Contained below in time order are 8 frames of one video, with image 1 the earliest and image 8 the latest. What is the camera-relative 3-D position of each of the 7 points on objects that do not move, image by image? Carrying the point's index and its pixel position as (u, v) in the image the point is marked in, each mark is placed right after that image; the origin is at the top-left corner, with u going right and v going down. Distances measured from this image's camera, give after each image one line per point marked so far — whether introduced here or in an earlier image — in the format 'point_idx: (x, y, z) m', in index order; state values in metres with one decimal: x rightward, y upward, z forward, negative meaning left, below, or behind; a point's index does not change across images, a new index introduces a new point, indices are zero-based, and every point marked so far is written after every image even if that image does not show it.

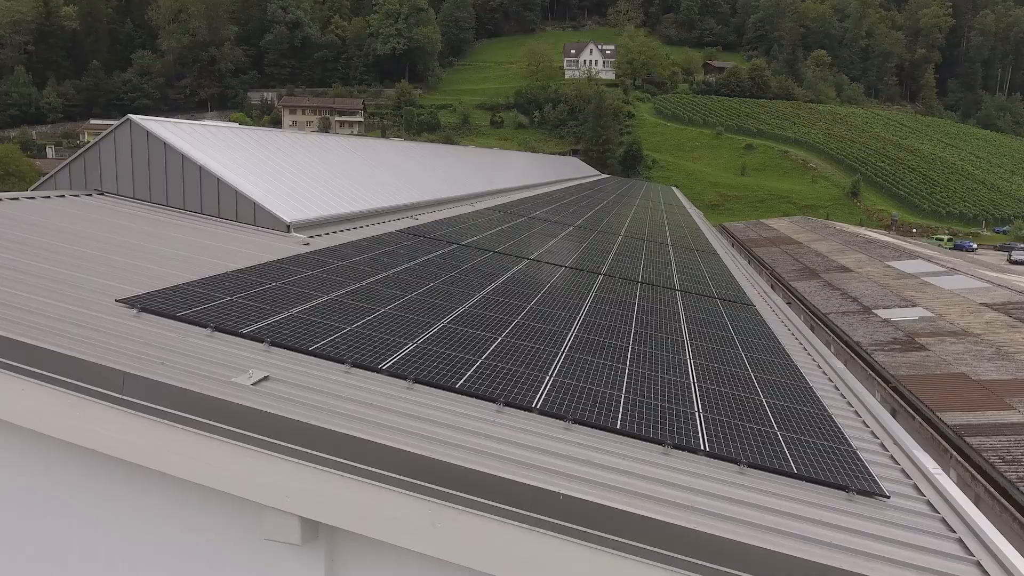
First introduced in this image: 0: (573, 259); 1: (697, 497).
0: (+1.3, +0.6, +13.1) m
1: (+1.3, -1.5, +4.5) m
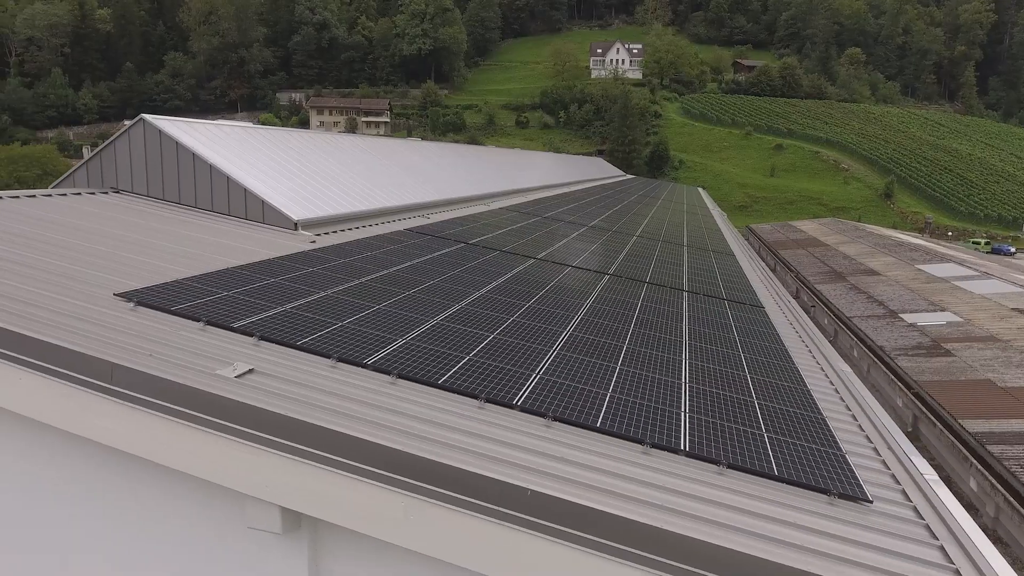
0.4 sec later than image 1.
0: (+1.4, +0.6, +13.1) m
1: (+1.1, -1.4, +4.5) m
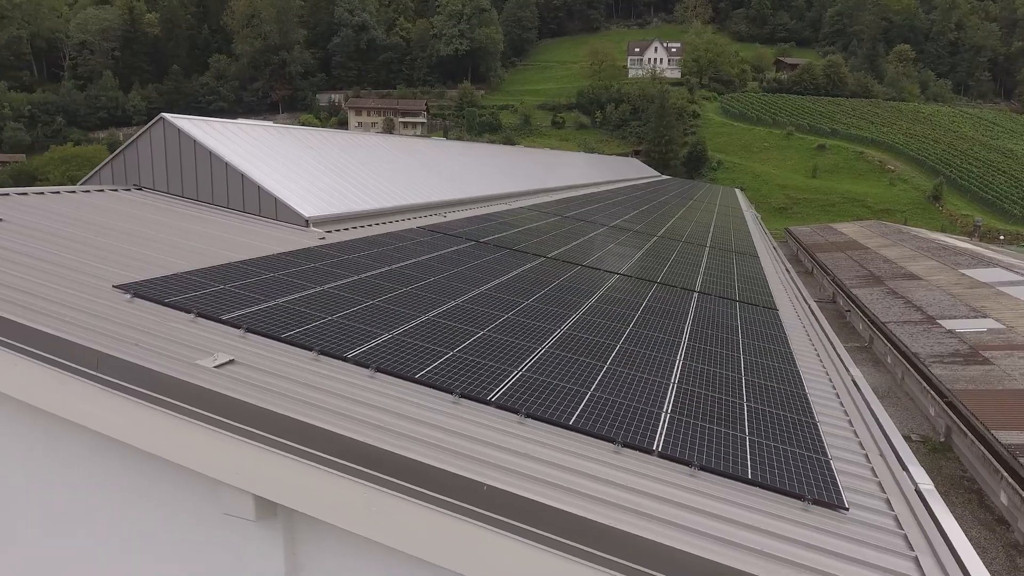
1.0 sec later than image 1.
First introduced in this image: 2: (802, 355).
0: (+1.7, +0.6, +12.9) m
1: (+0.8, -1.4, +4.4) m
2: (+3.8, -0.9, +8.3) m
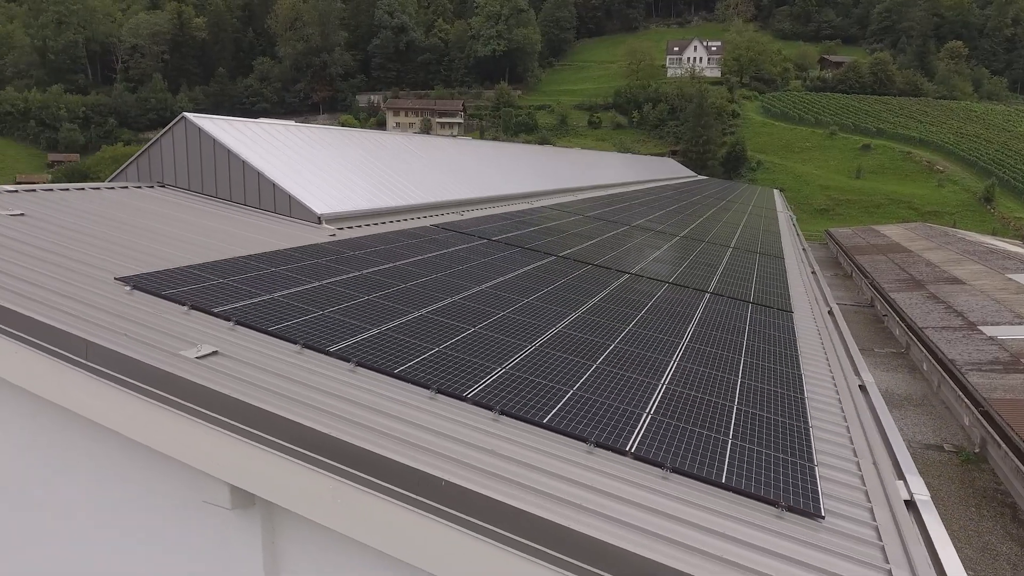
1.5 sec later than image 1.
0: (+1.9, +0.6, +12.8) m
1: (+0.6, -1.4, +4.3) m
2: (+3.7, -0.9, +8.1) m
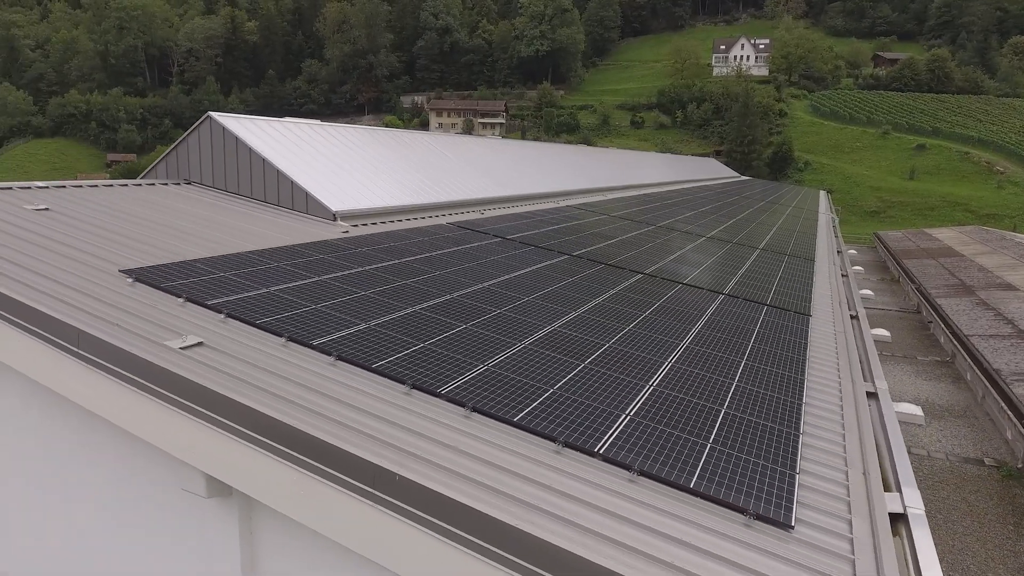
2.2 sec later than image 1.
0: (+2.3, +0.6, +12.6) m
1: (+0.3, -1.4, +4.3) m
2: (+3.7, -0.9, +7.8) m
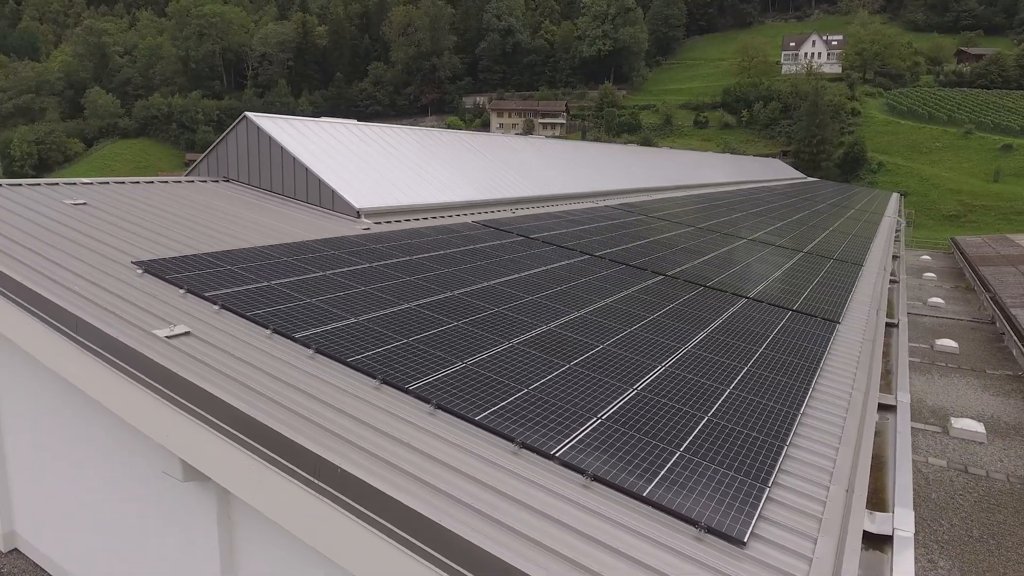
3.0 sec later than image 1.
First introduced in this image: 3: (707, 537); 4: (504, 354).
0: (+2.7, +0.6, +12.3) m
1: (0.0, -1.4, +4.2) m
2: (+3.7, -1.0, +7.4) m
3: (+1.2, -1.5, +4.0) m
4: (-0.1, -0.6, +6.2) m
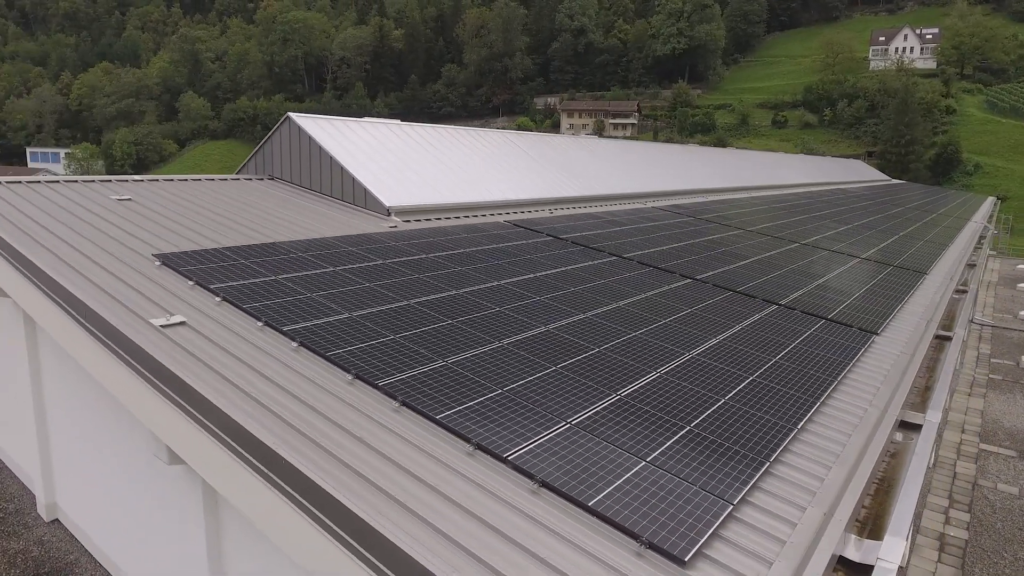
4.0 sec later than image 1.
0: (+3.3, +0.5, +11.9) m
1: (-0.4, -1.4, +4.1) m
2: (+3.7, -1.1, +6.9) m
3: (+0.8, -1.5, +3.8) m
4: (-0.2, -0.6, +6.1) m
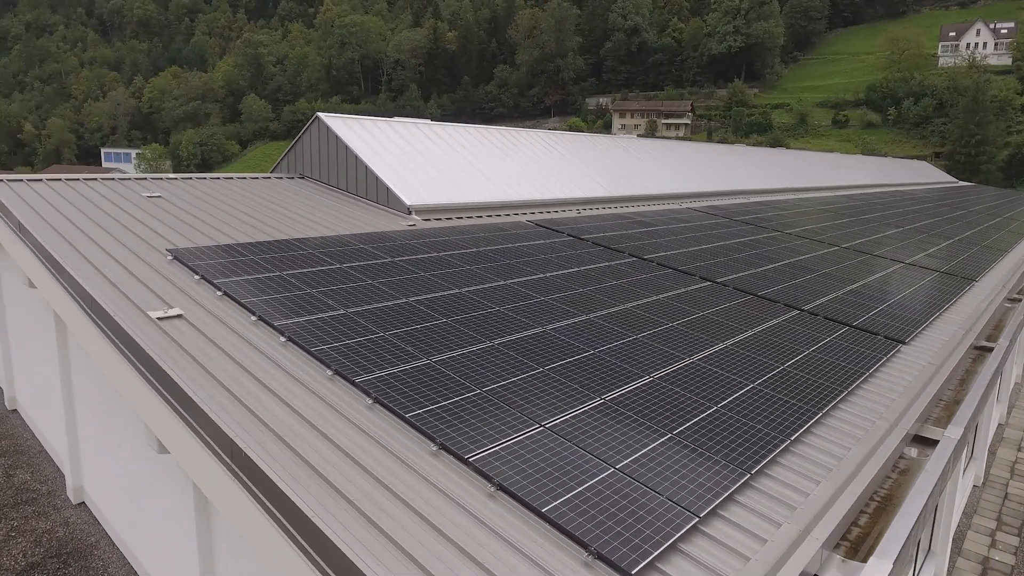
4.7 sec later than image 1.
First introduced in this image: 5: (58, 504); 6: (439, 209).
0: (+3.6, +0.4, +11.5) m
1: (-0.7, -1.3, +4.0) m
2: (+3.6, -1.1, +6.5) m
3: (+0.5, -1.5, +3.6) m
4: (-0.3, -0.6, +6.0) m
5: (-6.8, -3.2, +9.7) m
6: (-1.4, +1.5, +12.2) m
